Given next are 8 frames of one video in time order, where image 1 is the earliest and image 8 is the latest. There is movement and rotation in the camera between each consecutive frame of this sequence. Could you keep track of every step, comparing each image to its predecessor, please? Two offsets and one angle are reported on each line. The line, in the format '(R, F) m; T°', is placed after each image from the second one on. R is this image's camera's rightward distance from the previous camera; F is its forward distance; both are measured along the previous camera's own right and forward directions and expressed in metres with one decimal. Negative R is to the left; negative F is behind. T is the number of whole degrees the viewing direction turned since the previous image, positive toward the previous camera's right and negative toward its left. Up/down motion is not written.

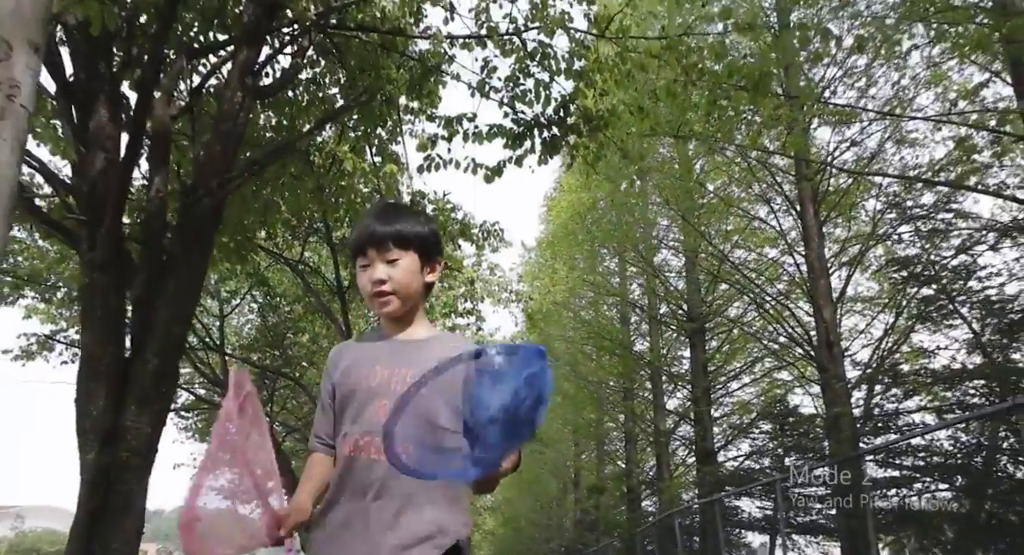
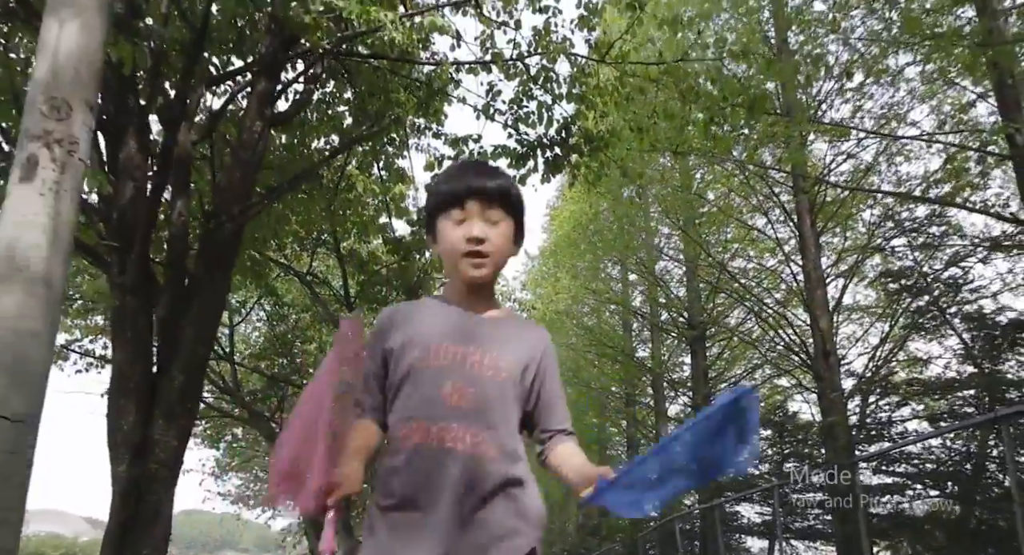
(0.0, -0.3) m; 0°
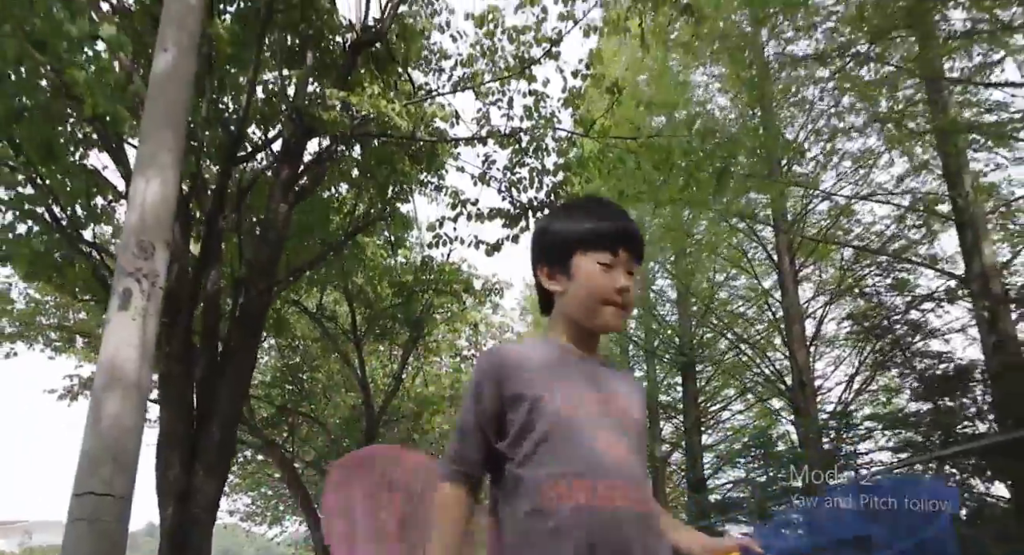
(+0.1, -0.8) m; 0°
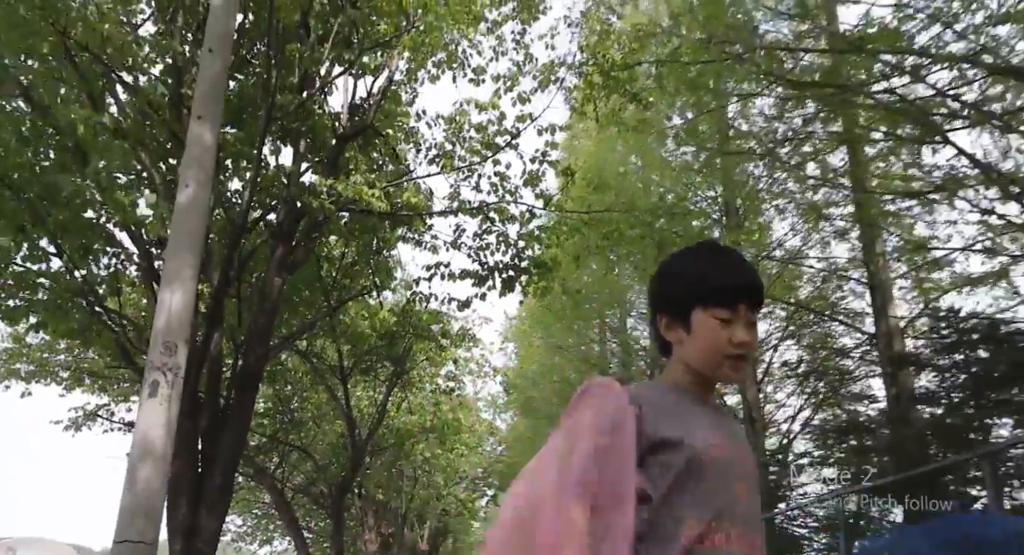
(+0.3, -1.0) m; +1°
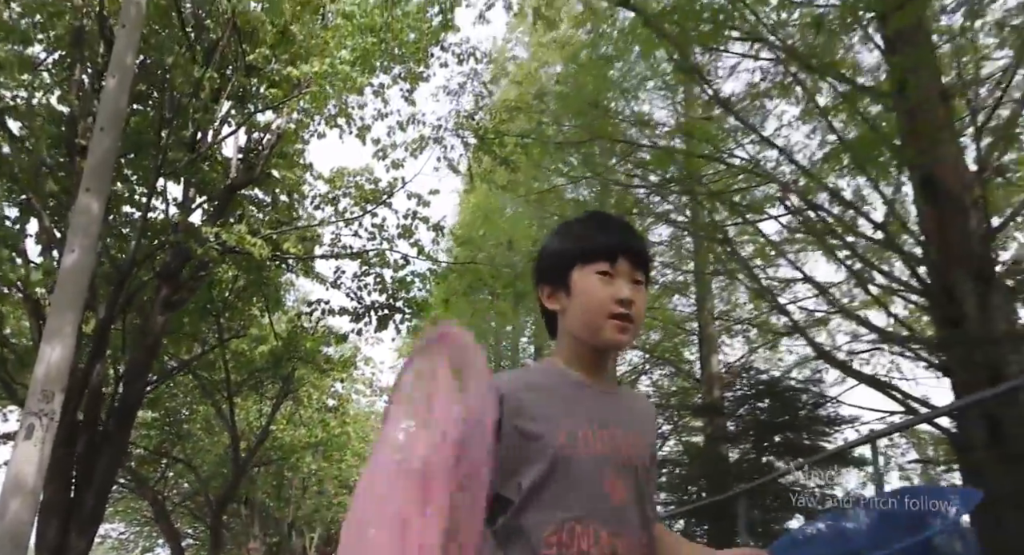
(+0.5, -1.0) m; +6°
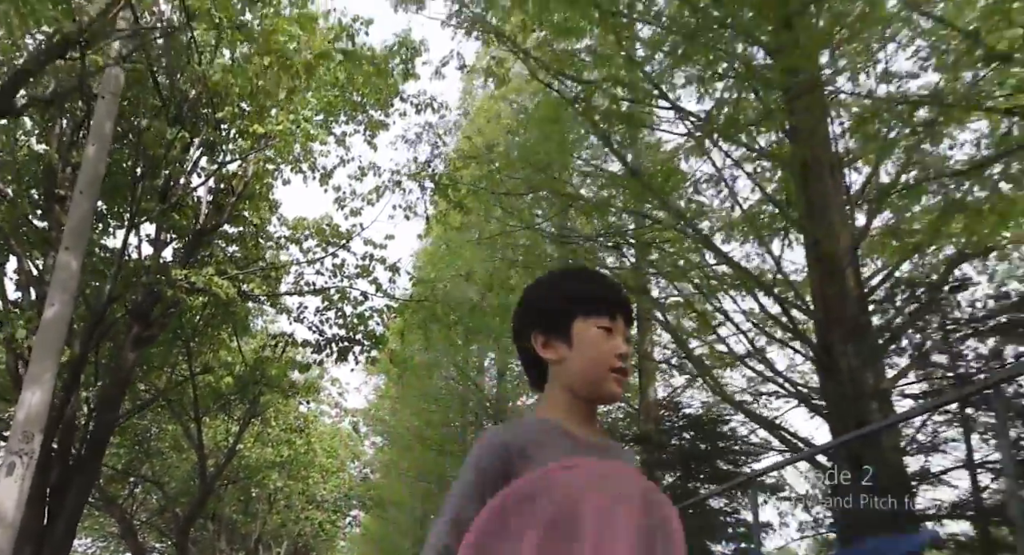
(+0.3, -0.7) m; +2°
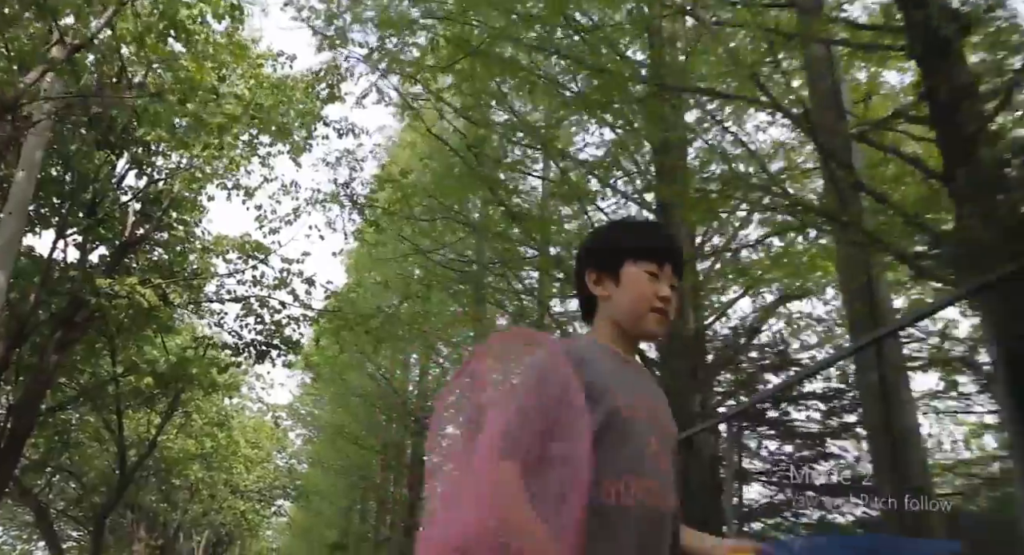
(+0.5, -1.0) m; +4°
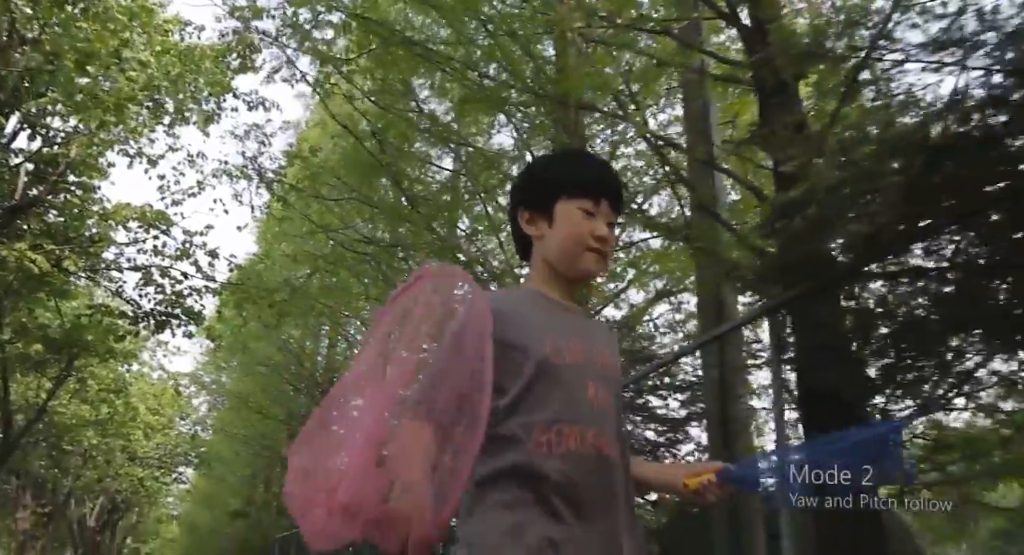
(+0.3, -0.2) m; +5°
